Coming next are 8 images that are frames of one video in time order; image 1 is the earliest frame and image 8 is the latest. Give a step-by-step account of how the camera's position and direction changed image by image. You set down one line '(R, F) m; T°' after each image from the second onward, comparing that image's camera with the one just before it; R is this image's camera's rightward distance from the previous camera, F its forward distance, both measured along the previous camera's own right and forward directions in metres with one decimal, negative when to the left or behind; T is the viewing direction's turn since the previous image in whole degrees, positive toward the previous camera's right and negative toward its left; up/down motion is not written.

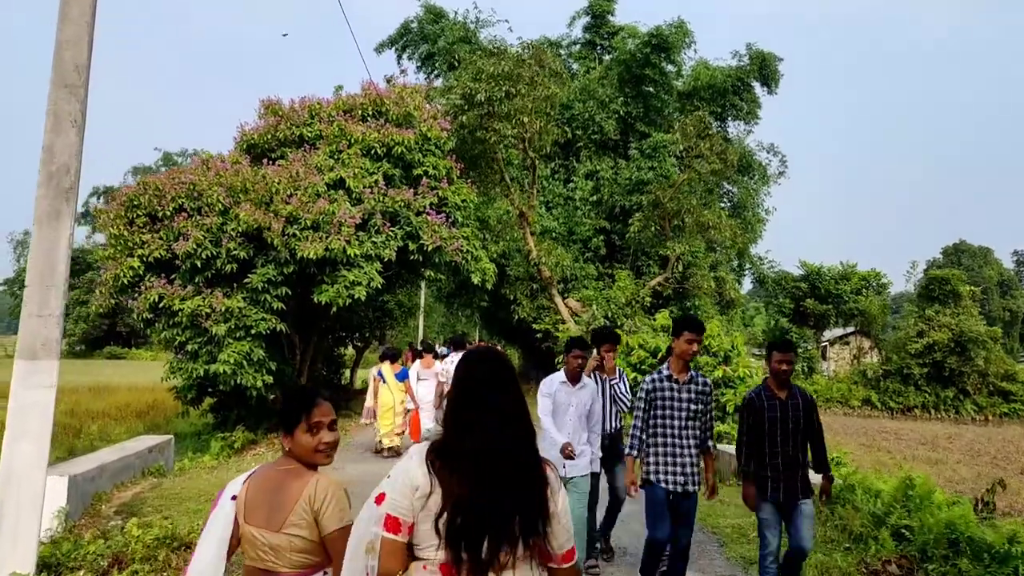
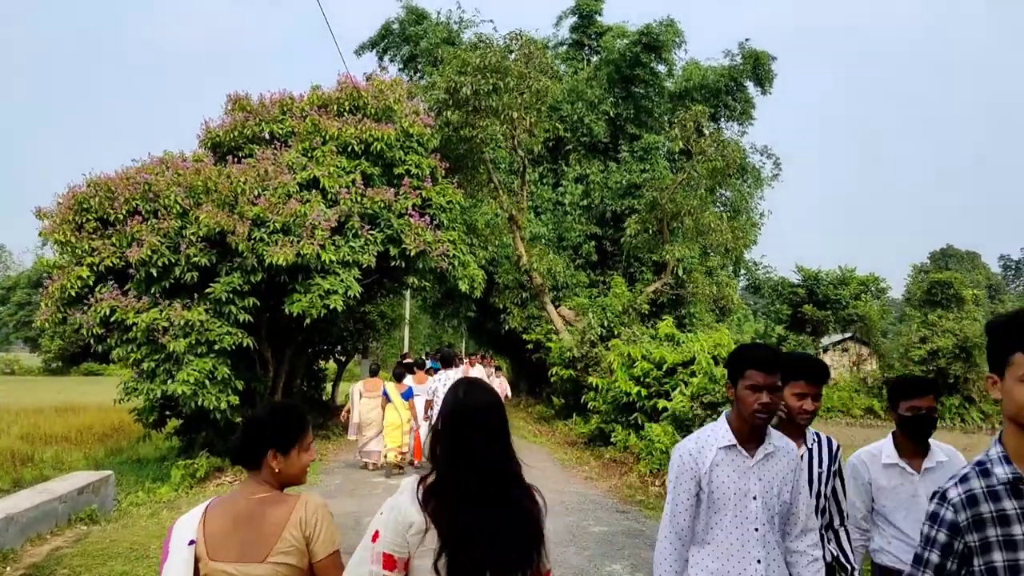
(-0.1, +1.1) m; +1°
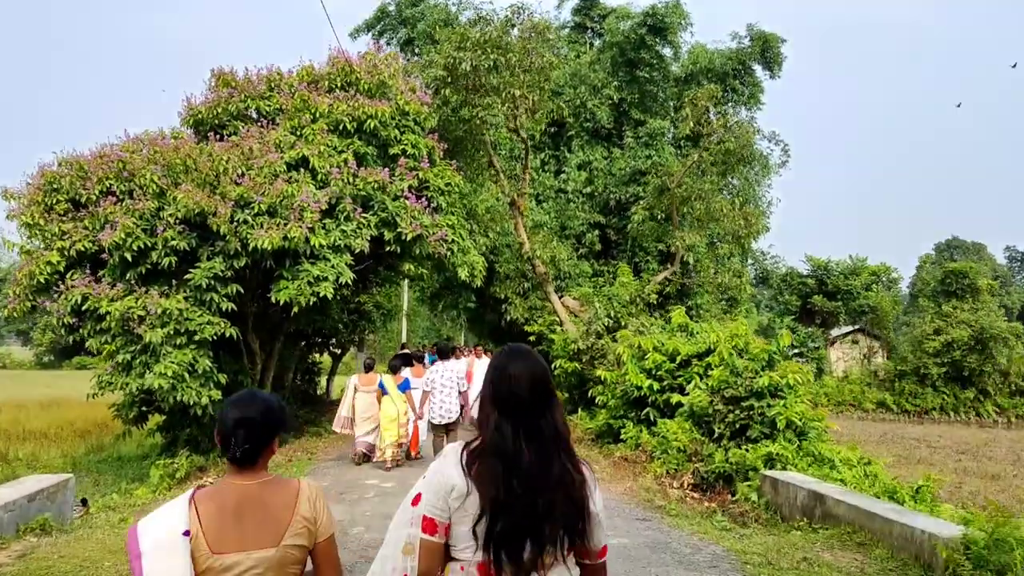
(0.0, +0.8) m; 0°
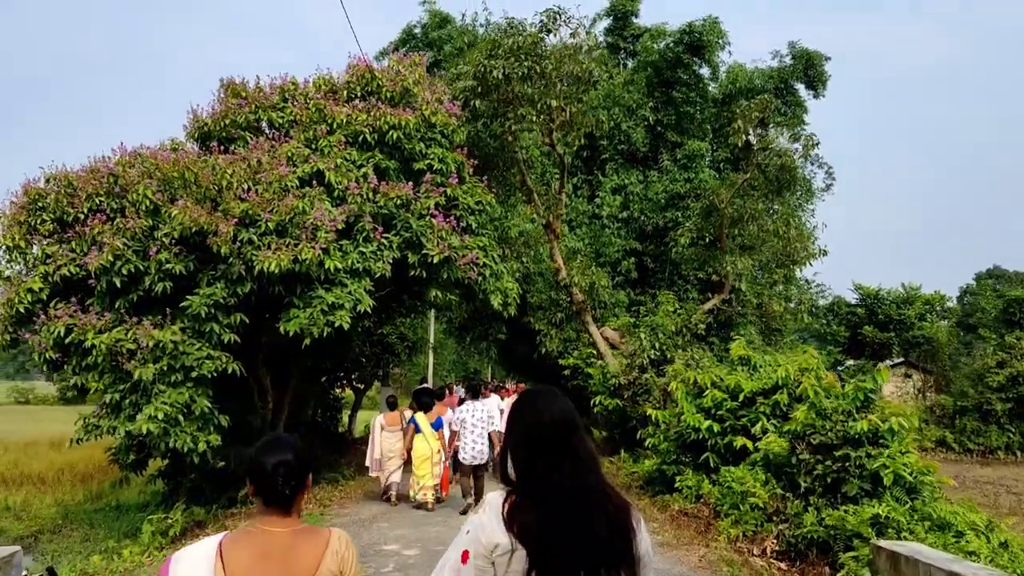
(-0.2, +1.3) m; -2°
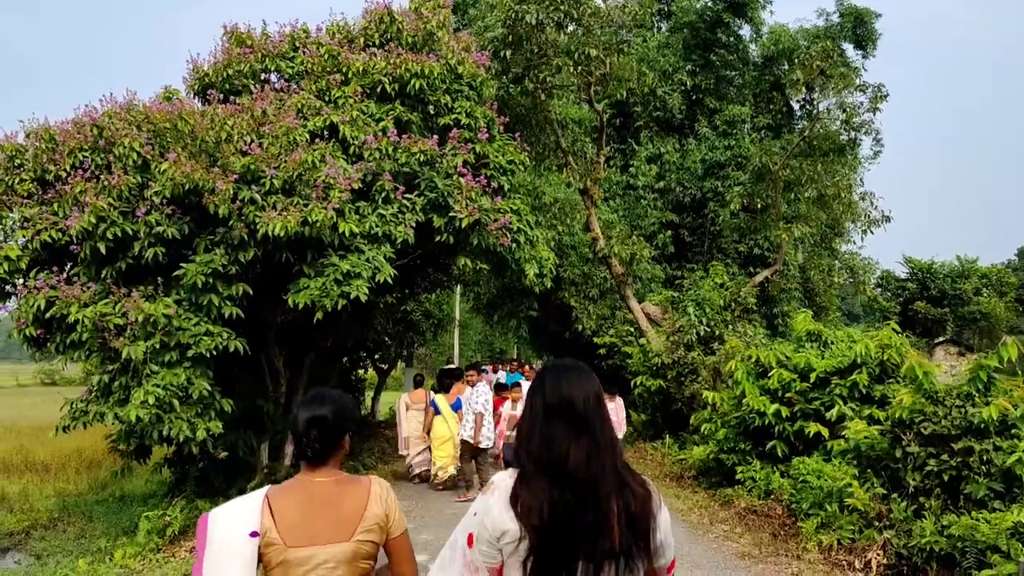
(-0.2, +1.2) m; -2°
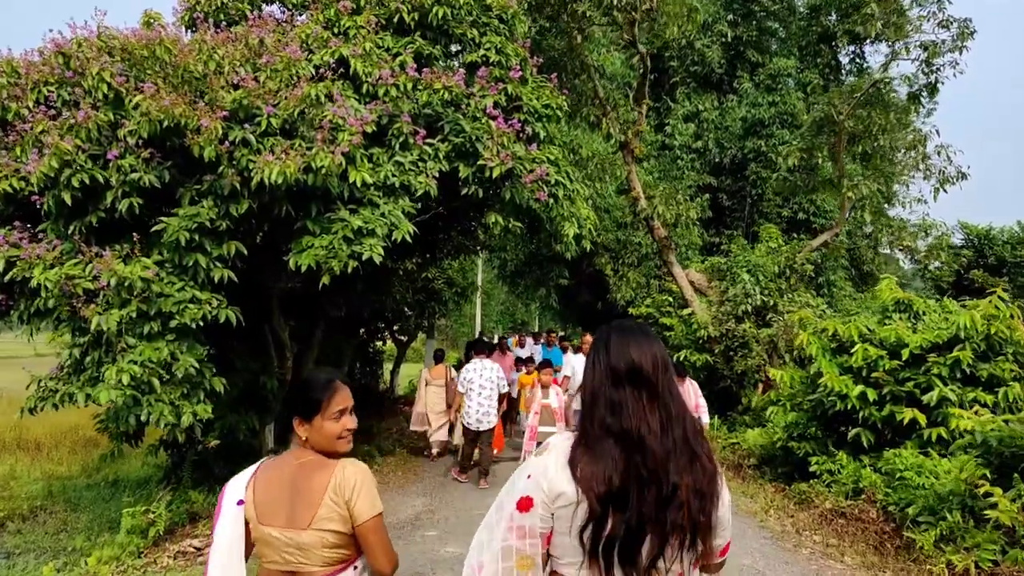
(-0.2, +1.3) m; -1°
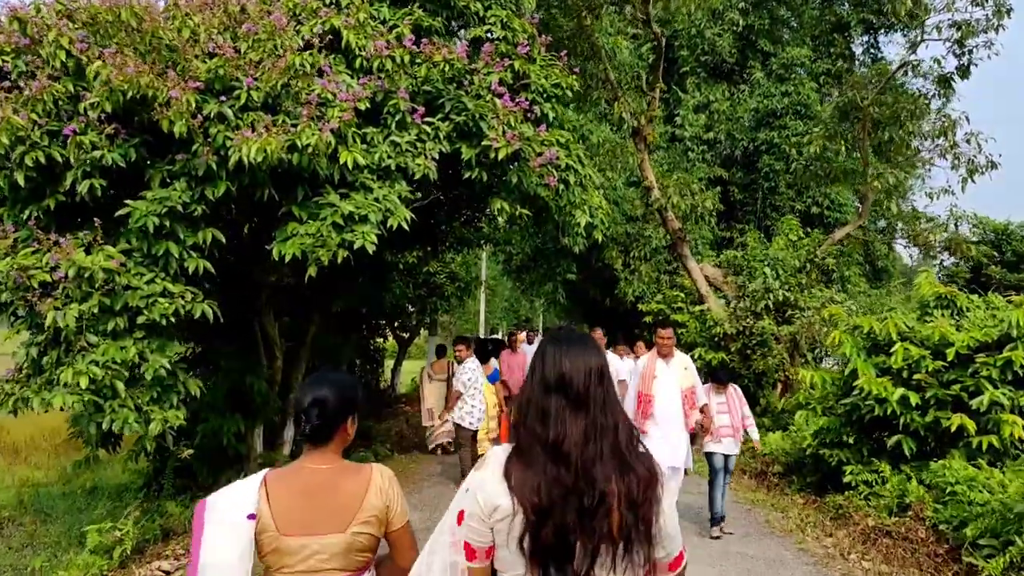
(0.0, +0.7) m; 0°
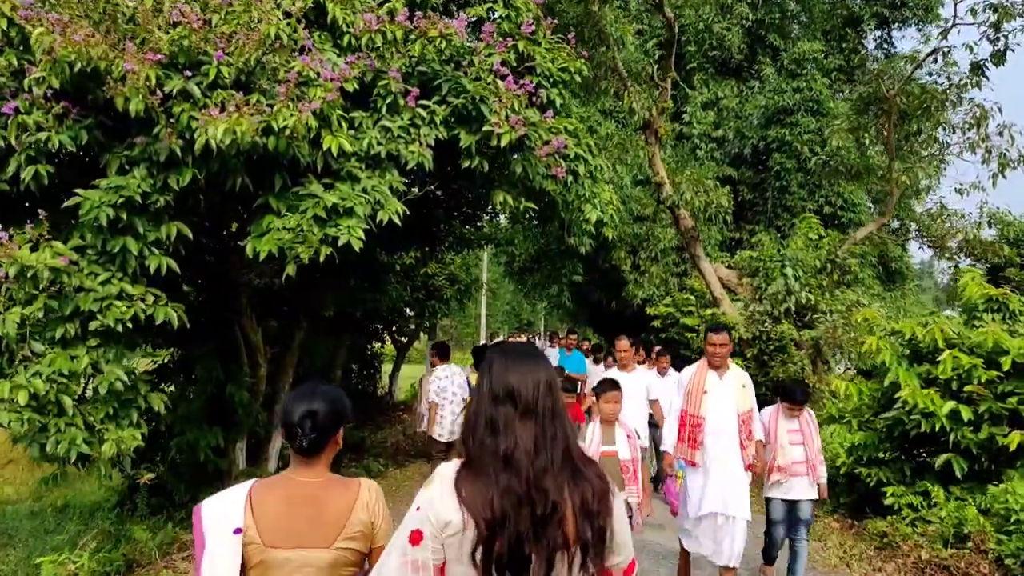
(0.0, +0.7) m; 0°
